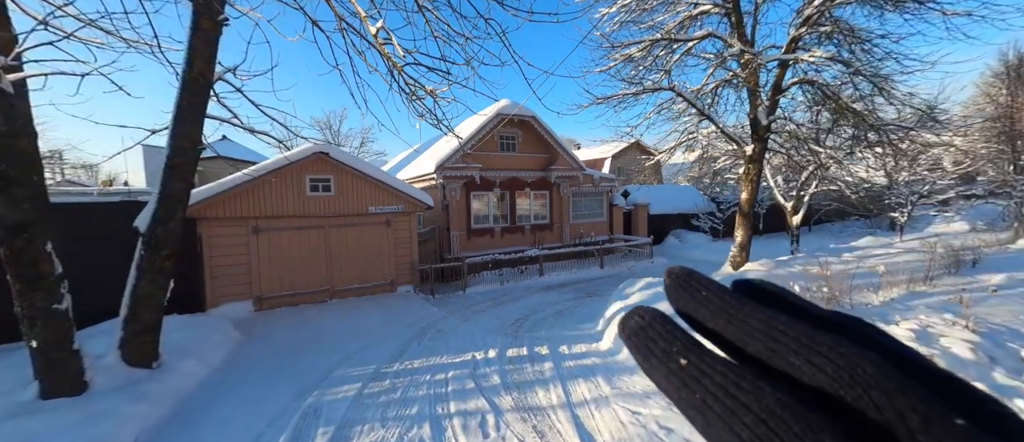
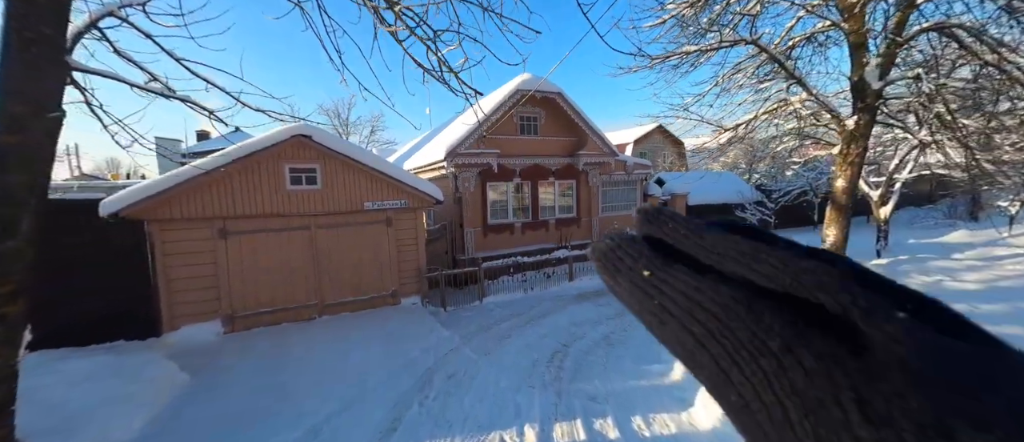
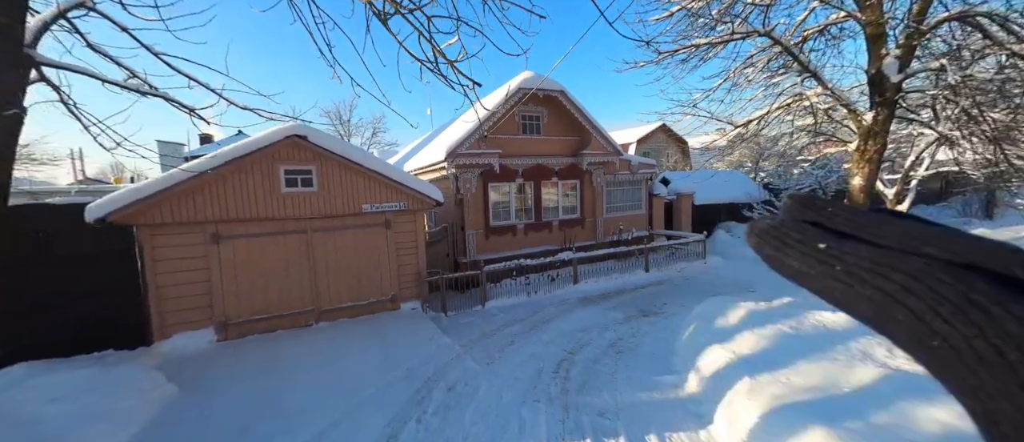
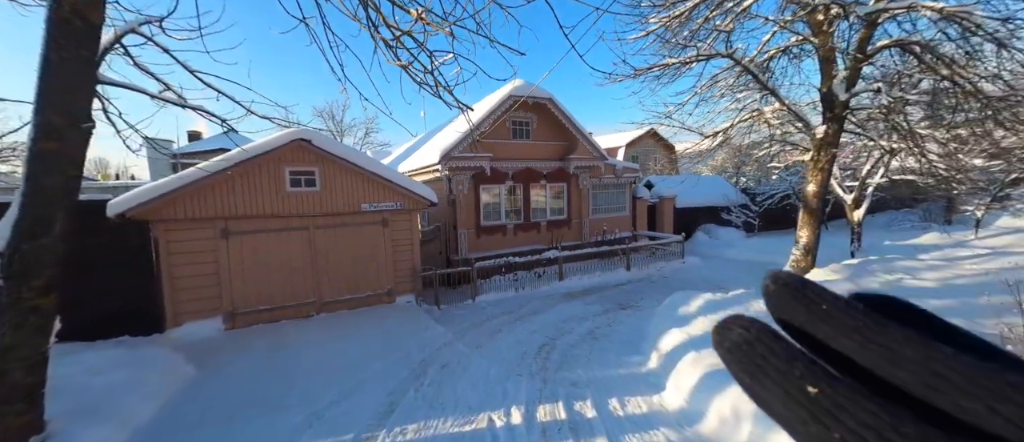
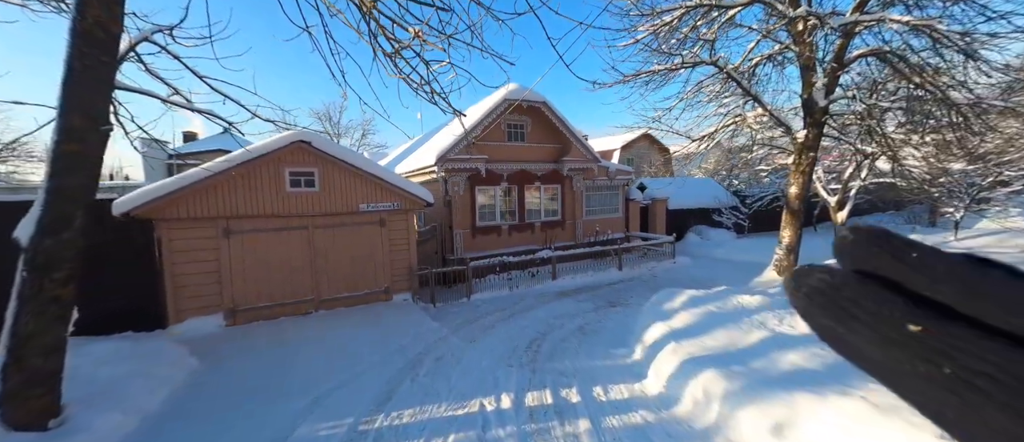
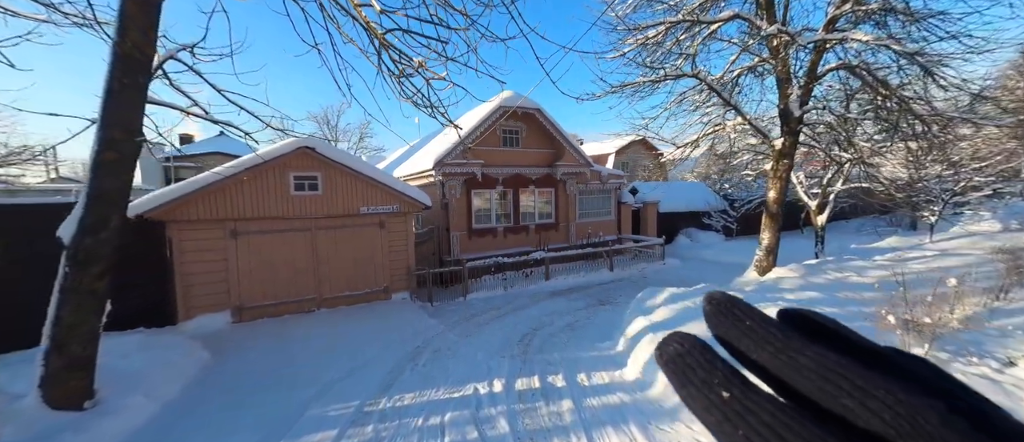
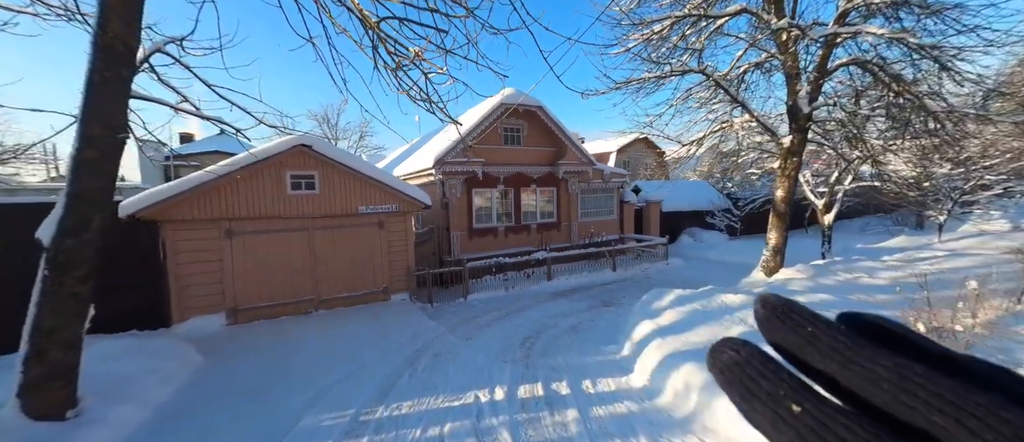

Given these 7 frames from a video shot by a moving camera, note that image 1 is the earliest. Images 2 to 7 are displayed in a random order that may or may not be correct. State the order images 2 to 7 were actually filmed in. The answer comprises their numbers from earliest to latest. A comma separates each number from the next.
6, 7, 5, 4, 2, 3
